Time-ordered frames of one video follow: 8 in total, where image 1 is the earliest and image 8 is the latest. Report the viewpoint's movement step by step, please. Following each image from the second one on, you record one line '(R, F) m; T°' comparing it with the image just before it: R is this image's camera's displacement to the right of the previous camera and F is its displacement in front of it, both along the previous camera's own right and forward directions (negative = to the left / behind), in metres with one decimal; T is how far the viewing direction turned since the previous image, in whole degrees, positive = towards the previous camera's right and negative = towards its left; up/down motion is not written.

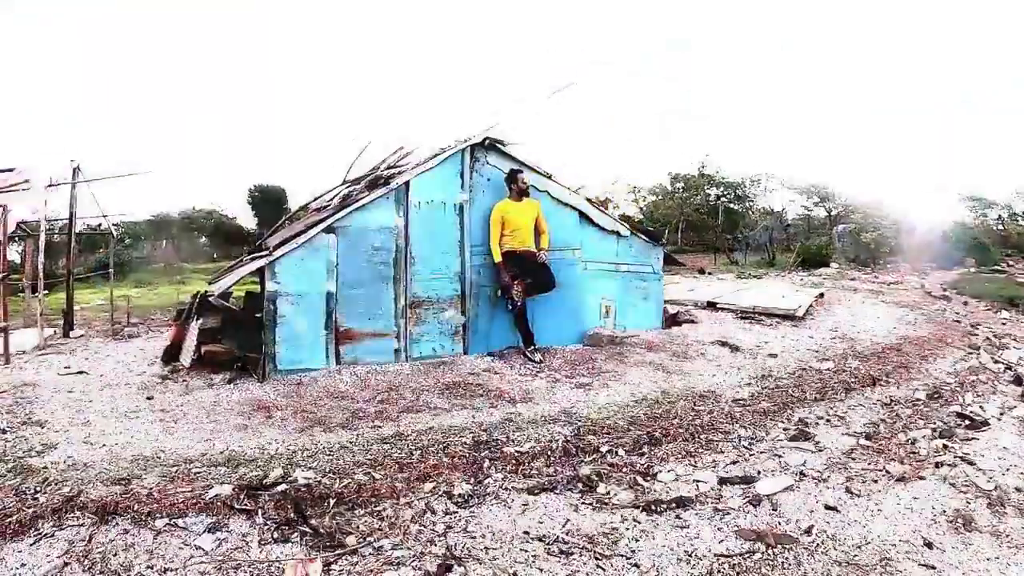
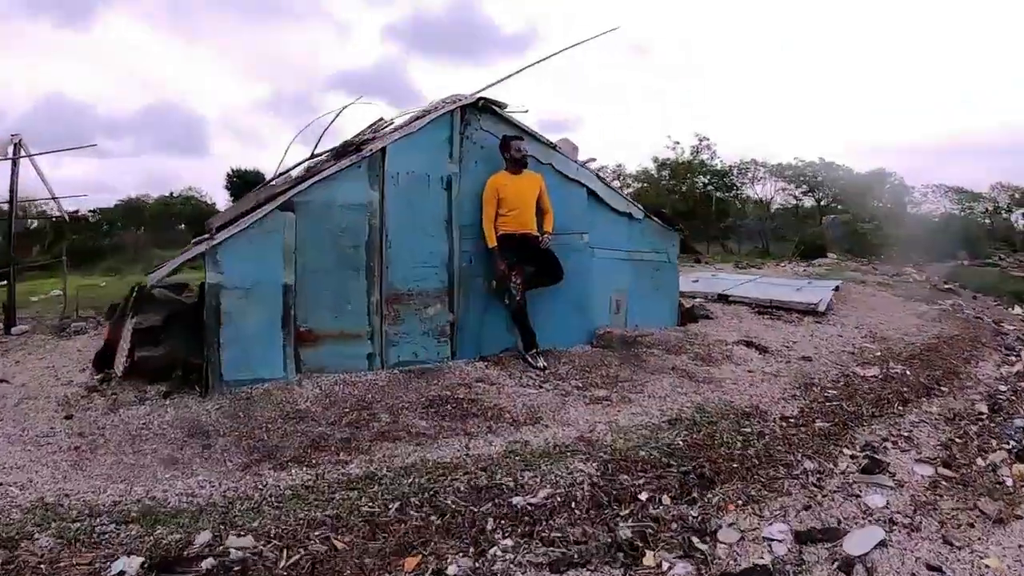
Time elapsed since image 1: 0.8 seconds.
(-0.2, +1.3) m; +2°
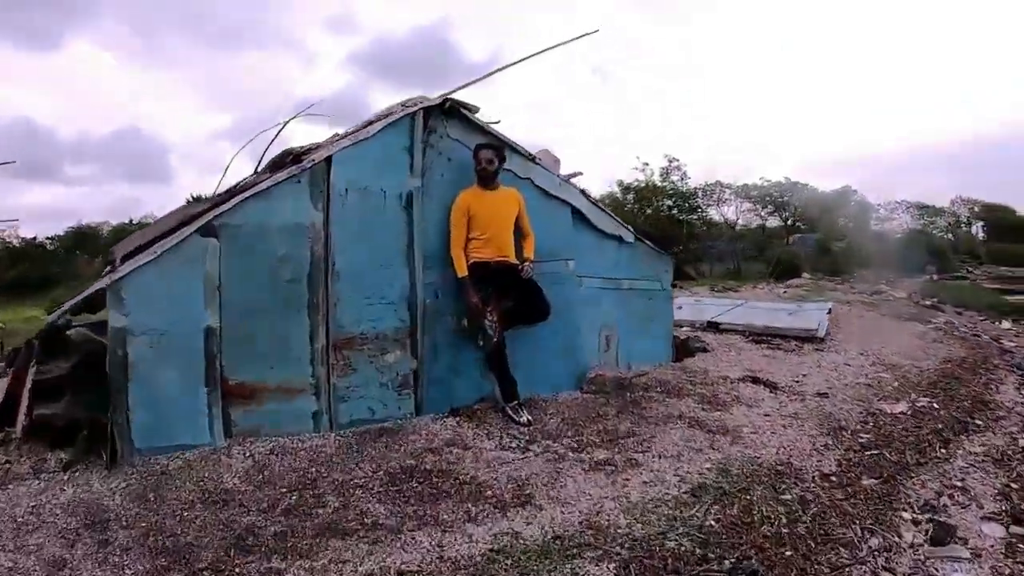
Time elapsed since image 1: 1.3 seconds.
(-0.1, +1.0) m; +2°
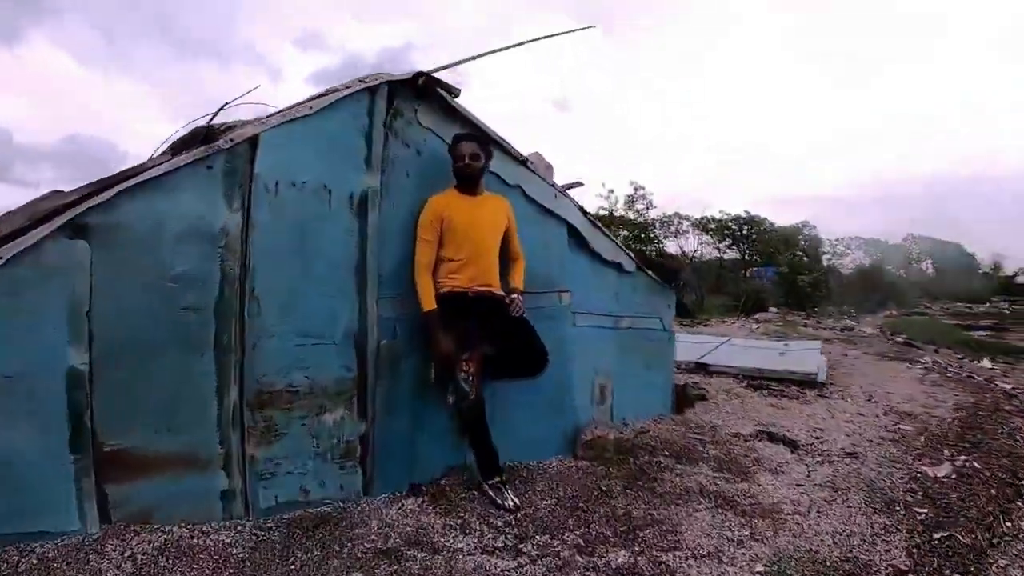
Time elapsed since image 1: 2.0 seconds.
(-0.1, +1.2) m; +3°
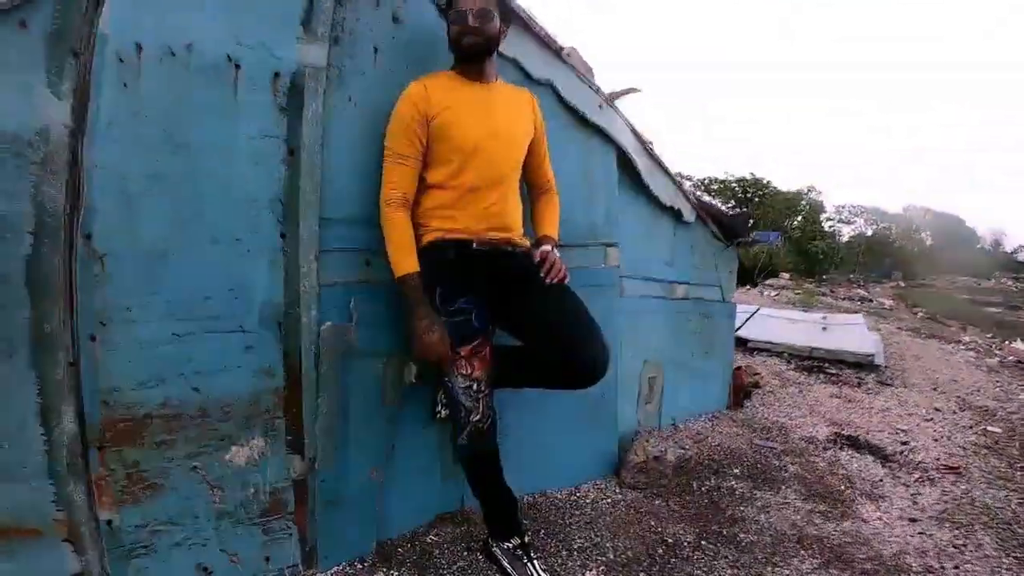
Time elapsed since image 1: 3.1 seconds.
(-0.1, +1.3) m; +1°
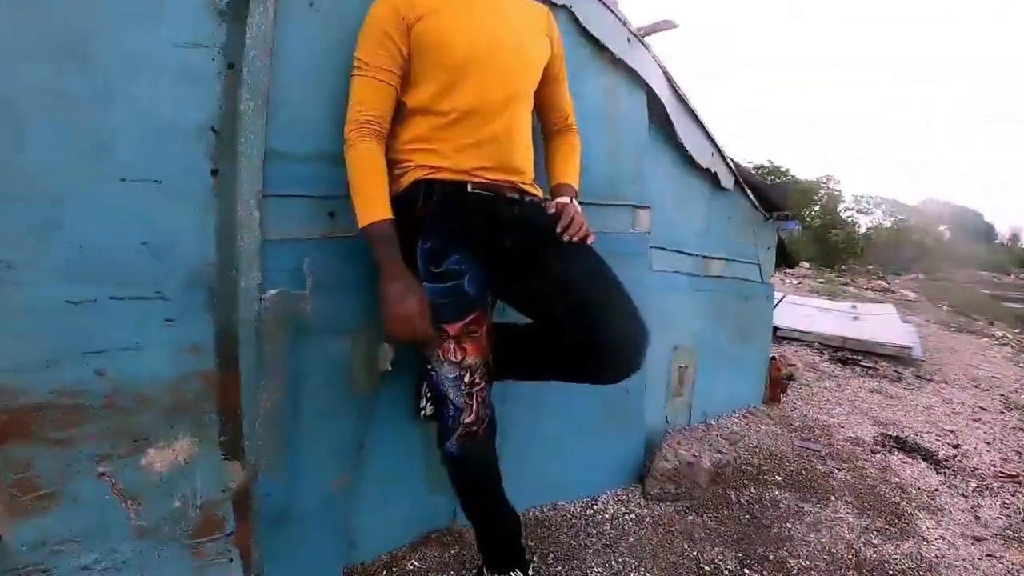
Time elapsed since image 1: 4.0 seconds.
(0.0, +0.5) m; -1°
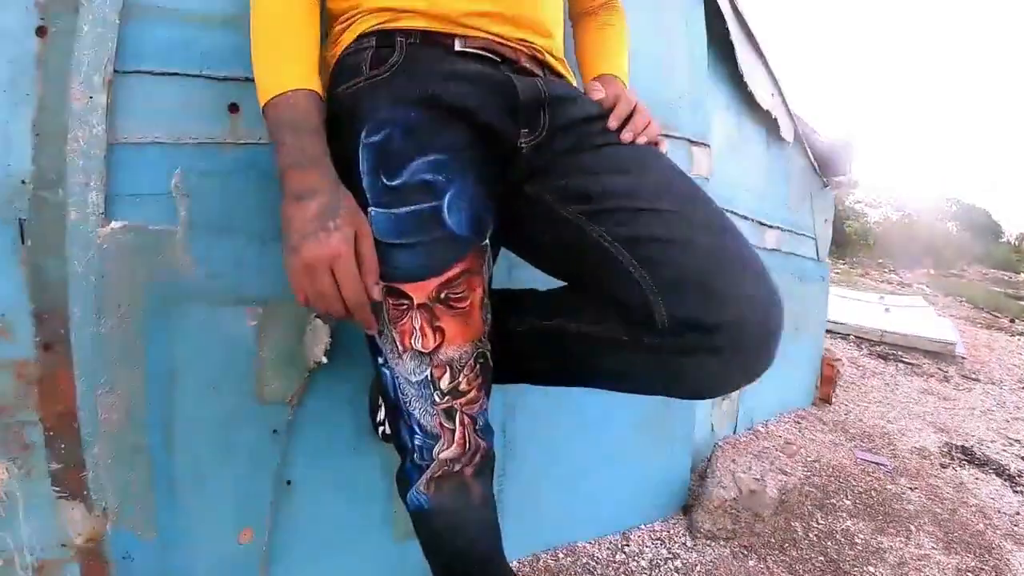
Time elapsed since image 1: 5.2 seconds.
(0.0, +0.6) m; 0°
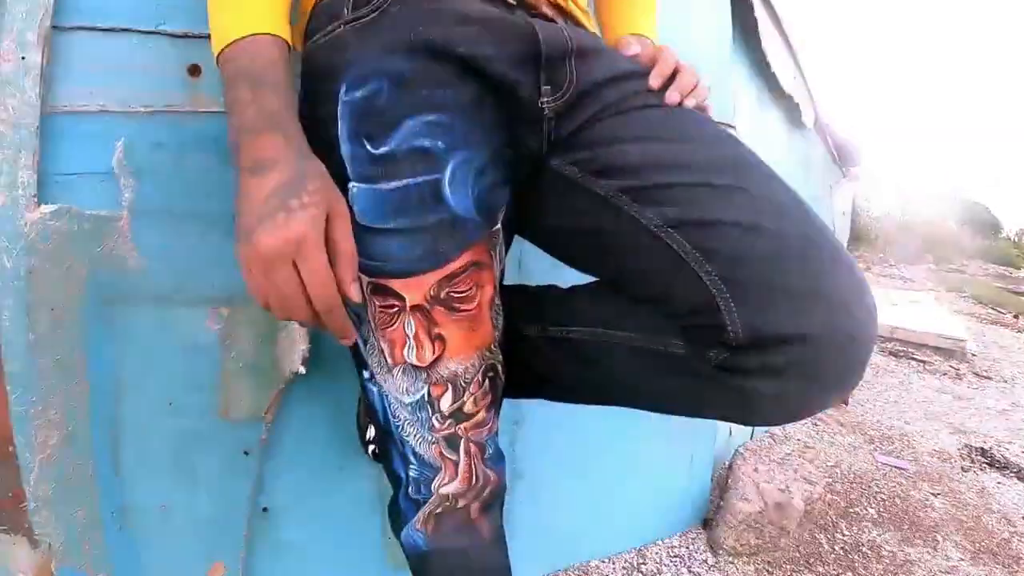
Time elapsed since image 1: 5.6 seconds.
(0.0, +0.1) m; 0°
